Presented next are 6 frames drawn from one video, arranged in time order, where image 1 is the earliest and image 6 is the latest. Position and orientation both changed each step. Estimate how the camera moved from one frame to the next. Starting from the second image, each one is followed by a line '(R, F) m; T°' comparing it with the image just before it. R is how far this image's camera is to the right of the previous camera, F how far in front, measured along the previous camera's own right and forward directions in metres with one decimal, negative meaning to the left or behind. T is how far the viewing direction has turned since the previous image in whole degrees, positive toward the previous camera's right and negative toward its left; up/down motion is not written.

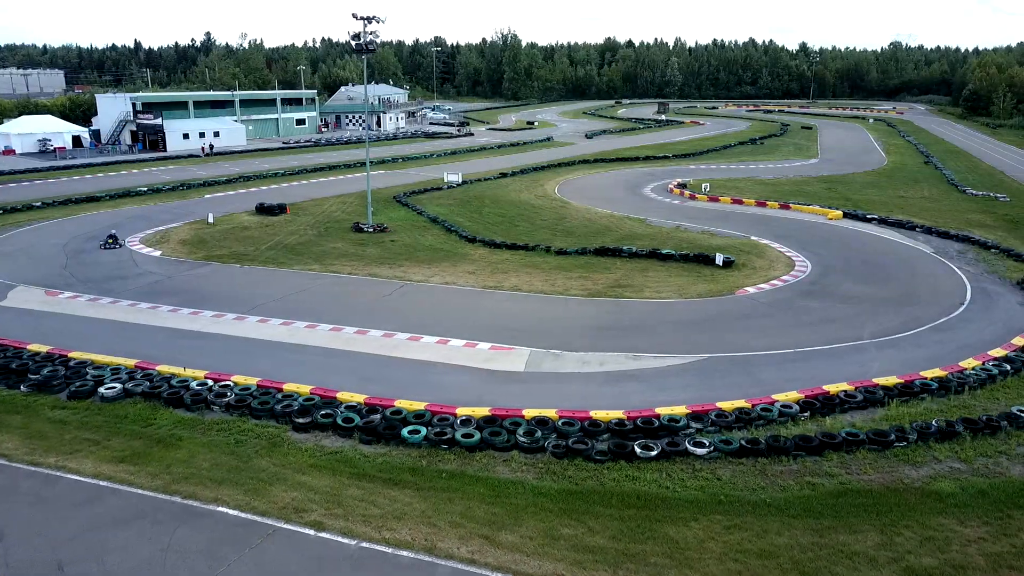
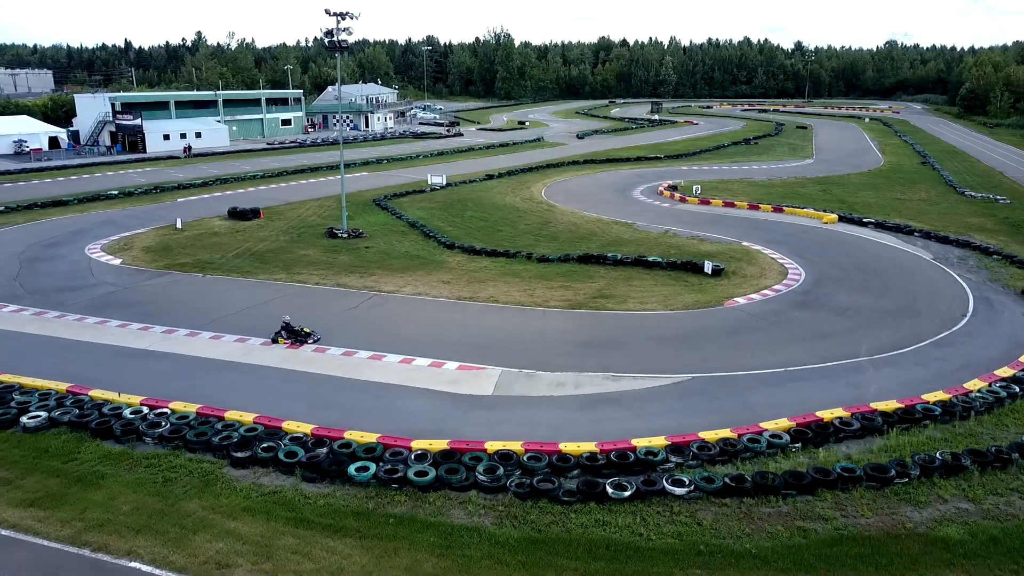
(+0.5, +1.1) m; 0°
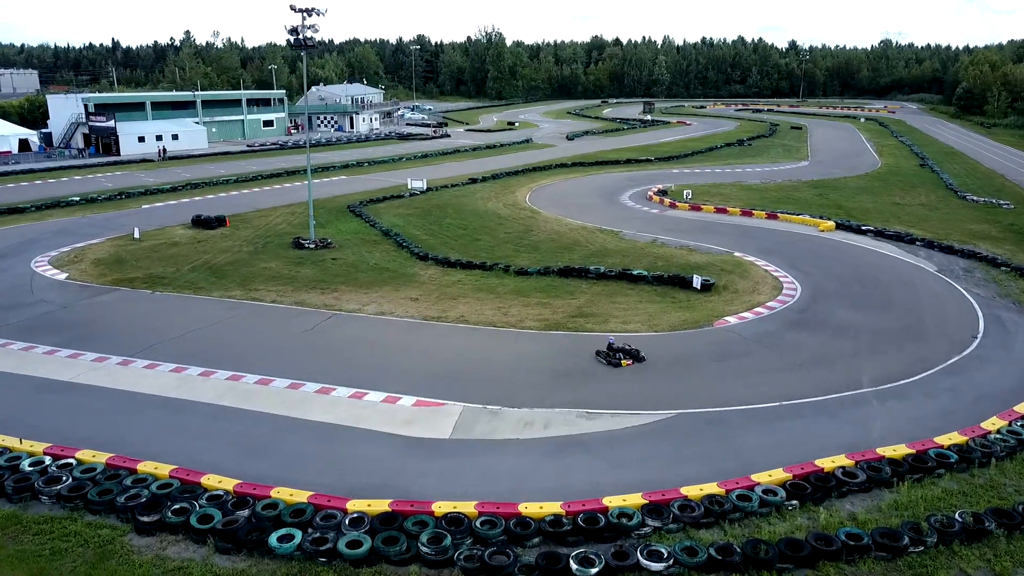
(+0.5, +1.4) m; 0°
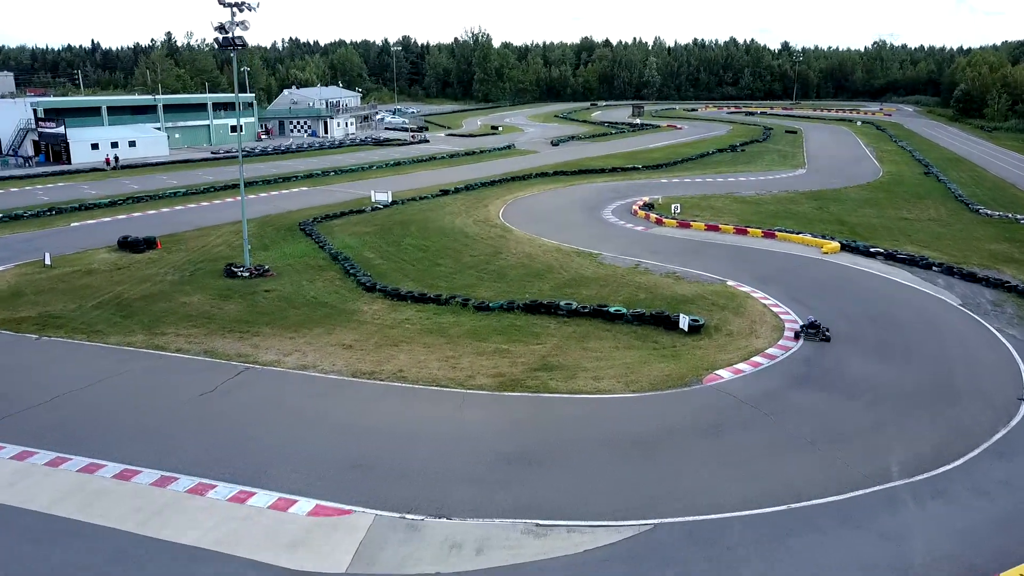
(+0.8, +2.8) m; 0°
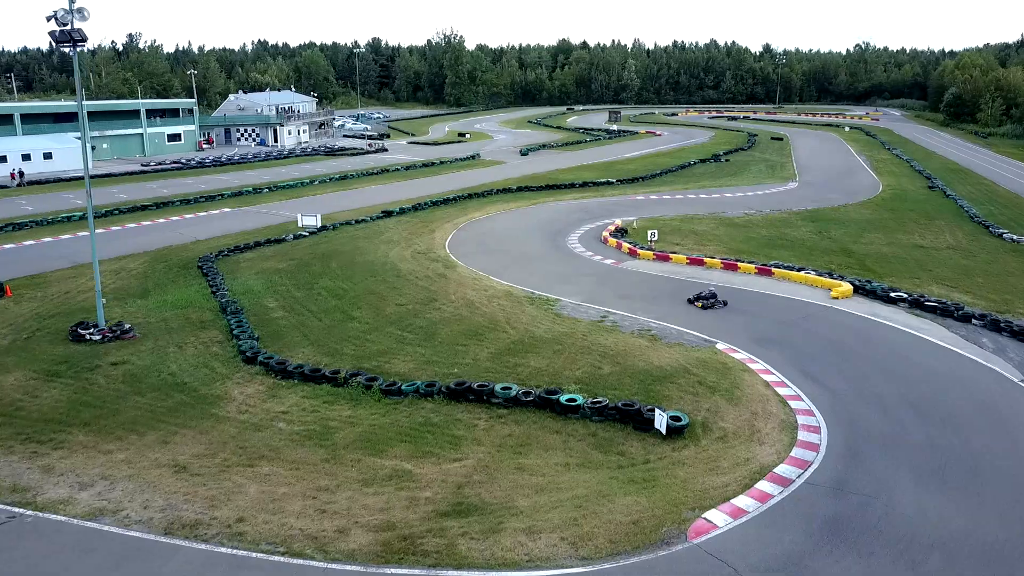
(+1.0, +4.5) m; +1°
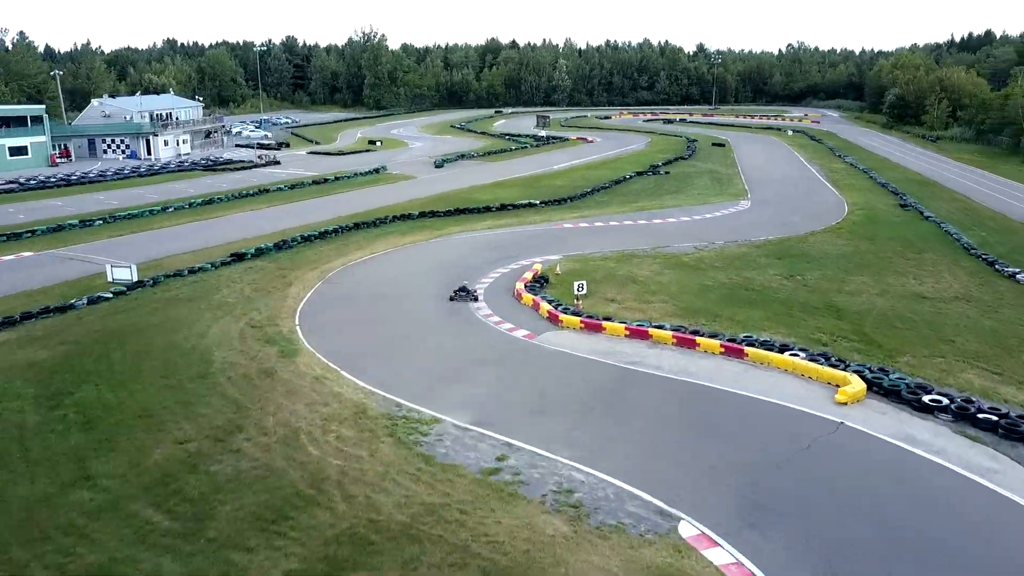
(+1.3, +6.4) m; +4°
